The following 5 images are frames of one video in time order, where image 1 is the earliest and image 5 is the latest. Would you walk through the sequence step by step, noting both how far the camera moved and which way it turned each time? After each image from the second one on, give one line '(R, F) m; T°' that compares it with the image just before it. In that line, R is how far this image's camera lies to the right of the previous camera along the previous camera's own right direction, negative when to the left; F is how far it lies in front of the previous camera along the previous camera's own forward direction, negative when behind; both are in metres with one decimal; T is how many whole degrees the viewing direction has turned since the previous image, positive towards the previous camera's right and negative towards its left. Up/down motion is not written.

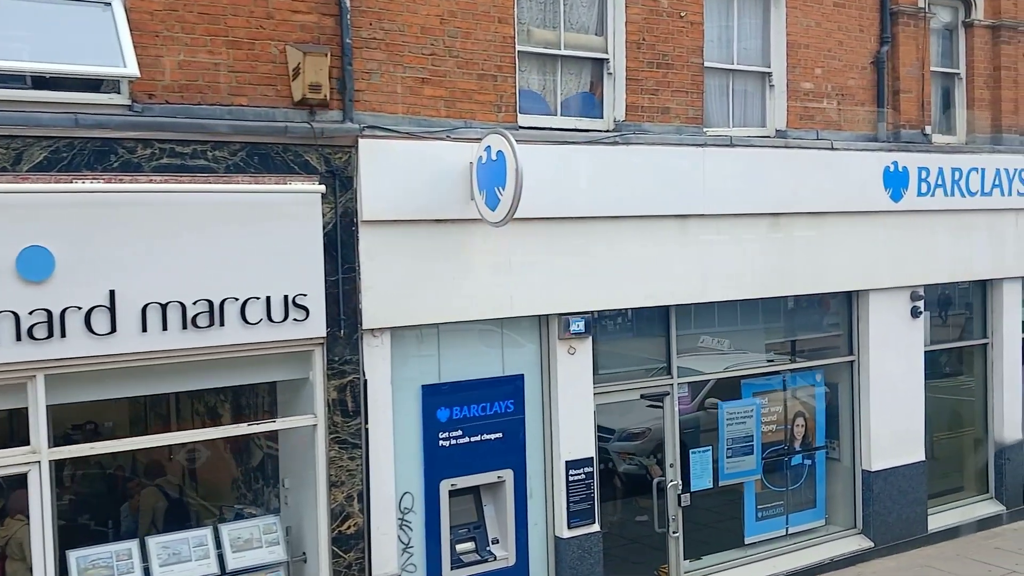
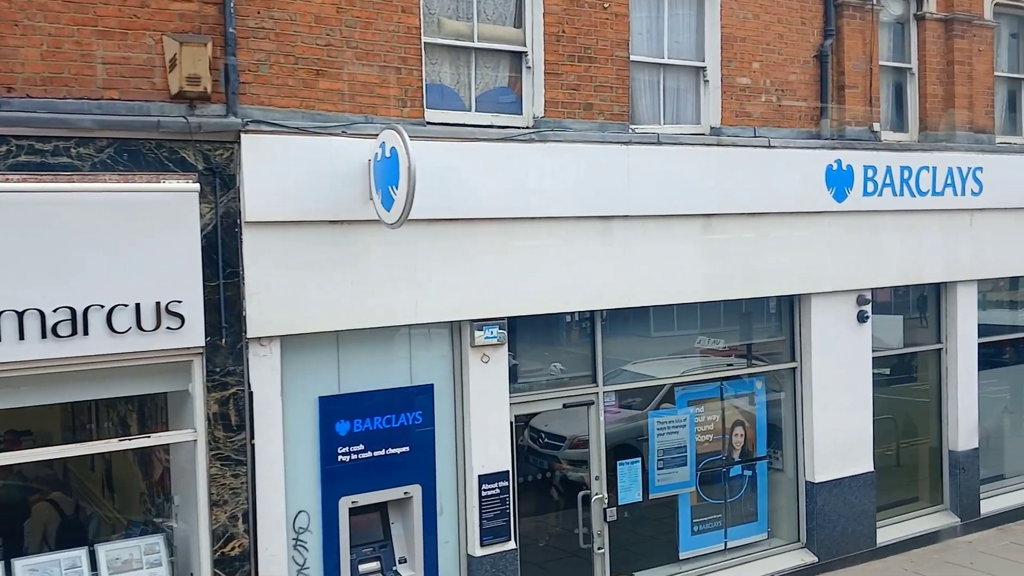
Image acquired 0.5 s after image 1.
(+0.6, +0.4) m; 0°
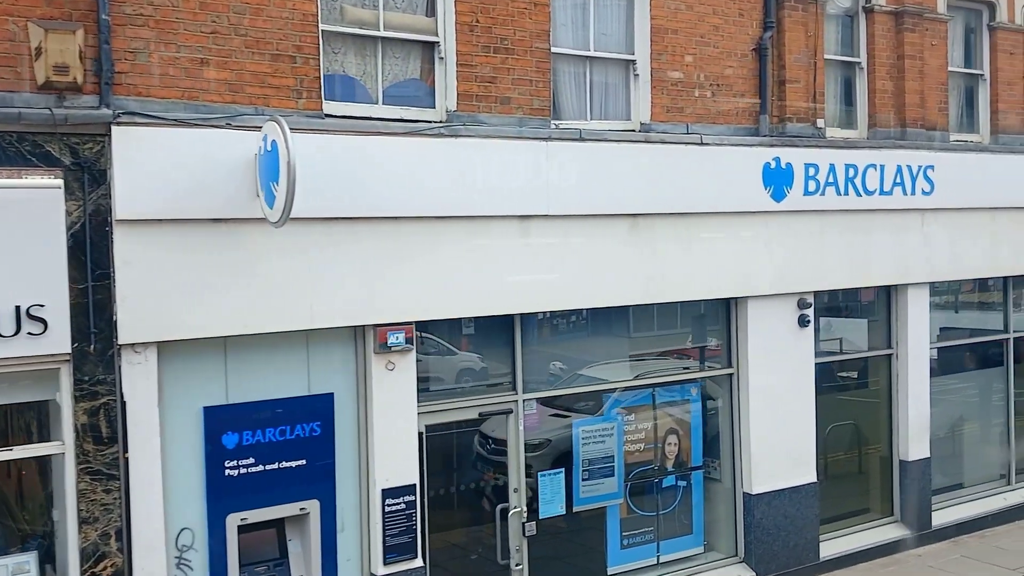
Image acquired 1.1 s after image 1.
(+0.6, +0.4) m; 0°
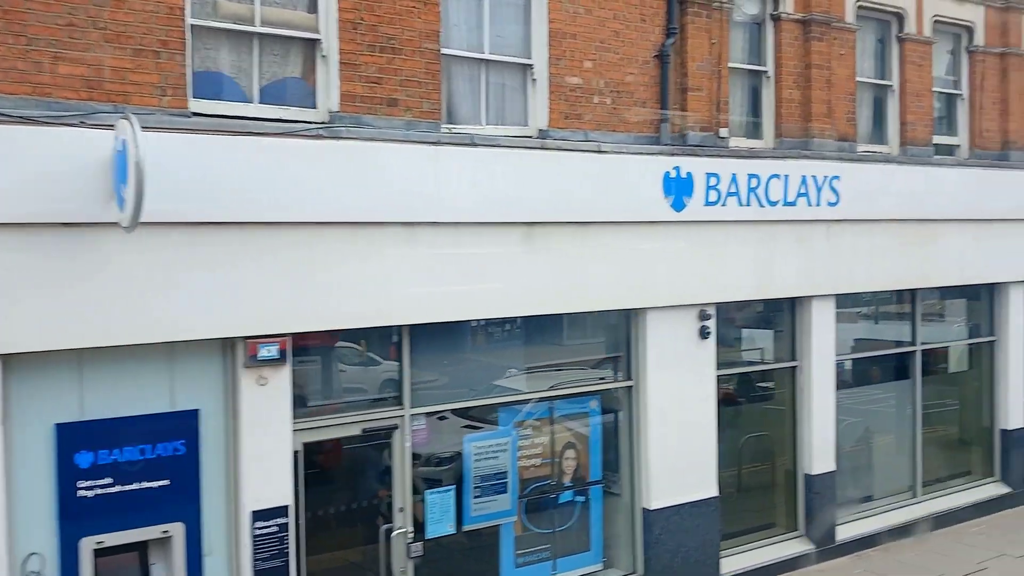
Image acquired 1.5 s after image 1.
(+0.4, +0.3) m; +3°
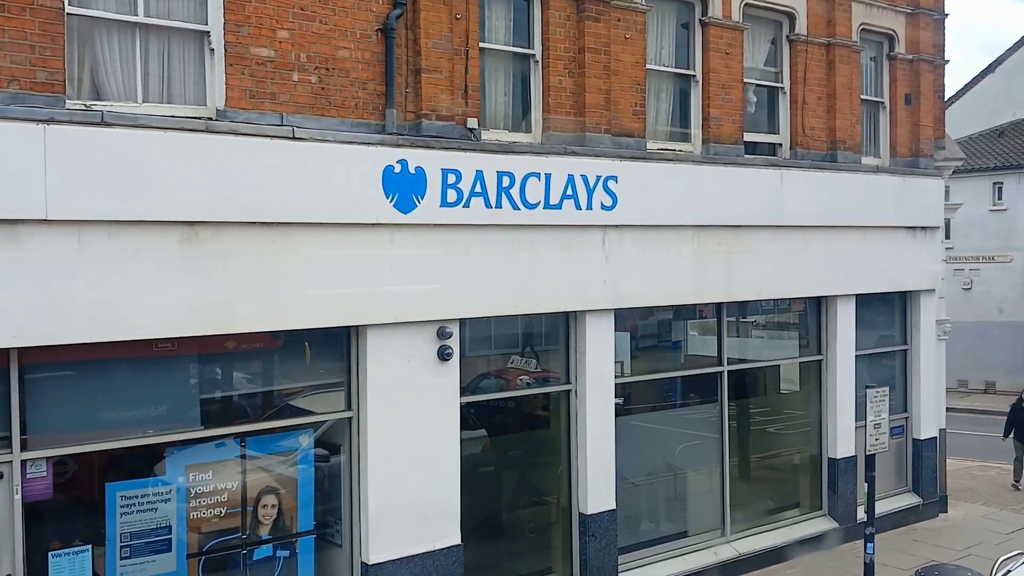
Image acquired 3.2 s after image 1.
(+1.7, +1.2) m; +3°
